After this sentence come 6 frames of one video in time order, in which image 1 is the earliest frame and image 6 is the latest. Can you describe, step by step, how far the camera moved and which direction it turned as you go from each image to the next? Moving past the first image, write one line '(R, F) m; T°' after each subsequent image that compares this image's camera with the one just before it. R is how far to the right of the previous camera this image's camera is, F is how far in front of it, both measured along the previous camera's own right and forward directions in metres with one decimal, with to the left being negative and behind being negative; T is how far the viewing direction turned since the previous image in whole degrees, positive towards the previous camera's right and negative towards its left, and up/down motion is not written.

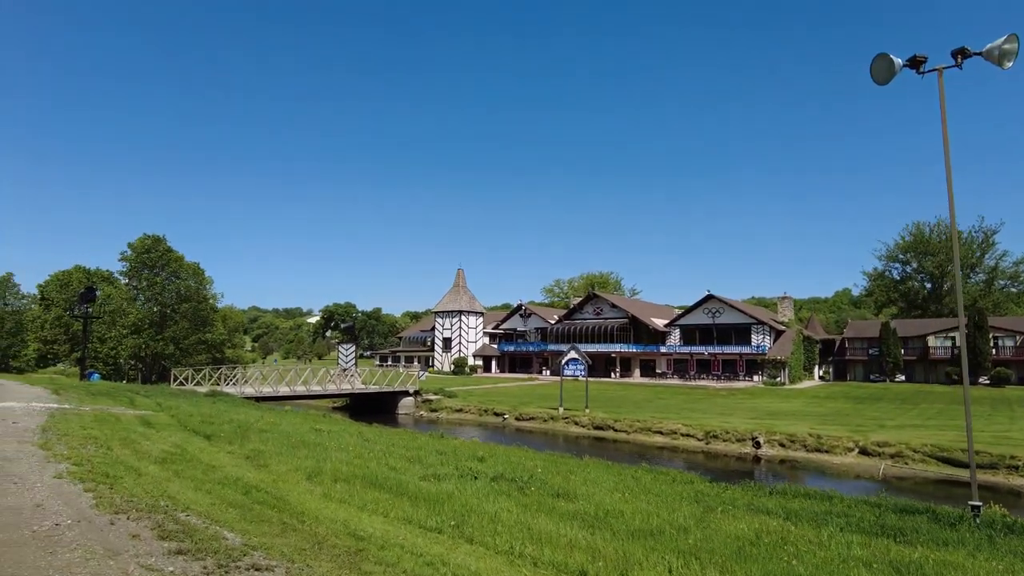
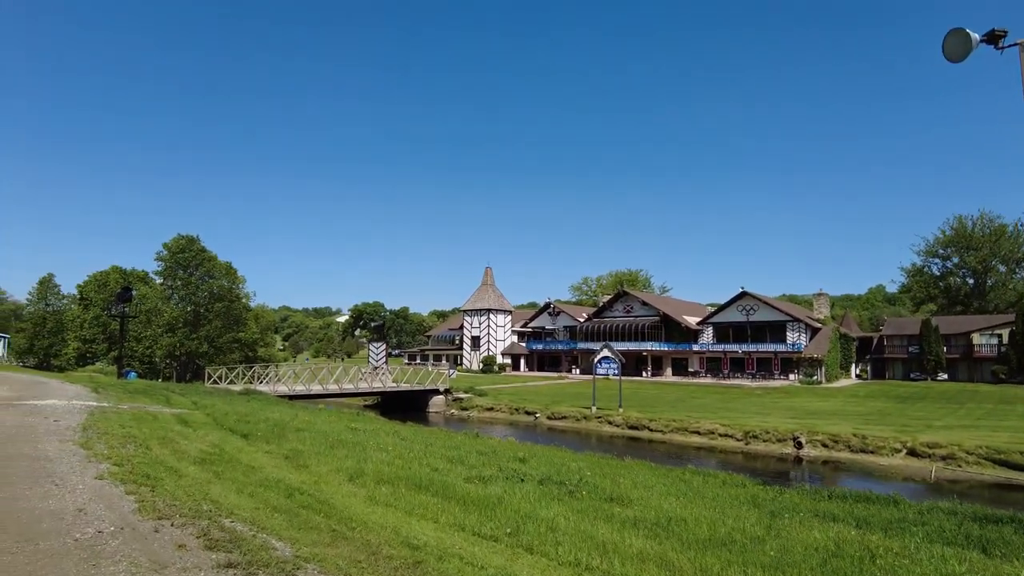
(-0.4, +0.5) m; -2°
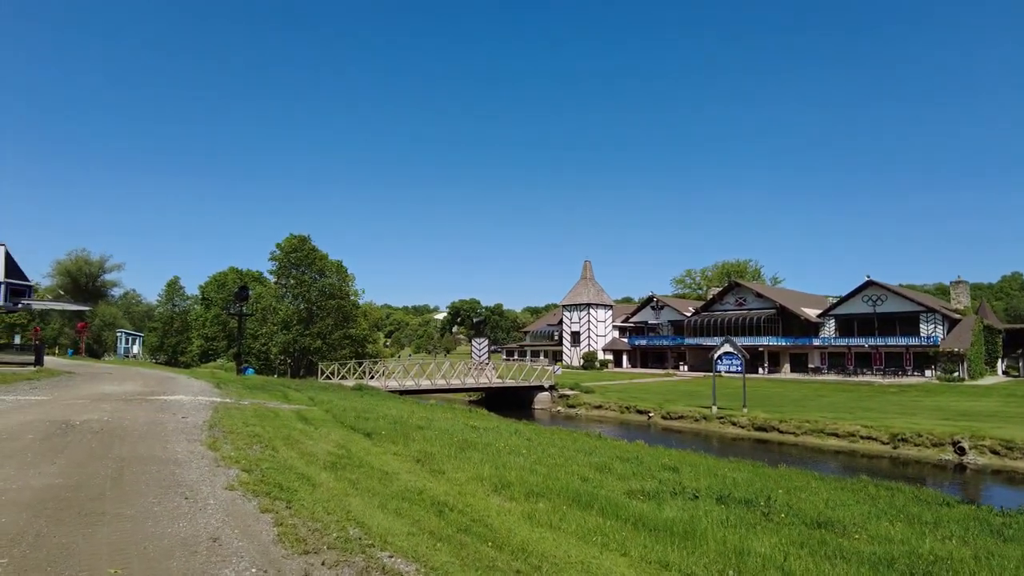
(-1.1, +1.5) m; -8°
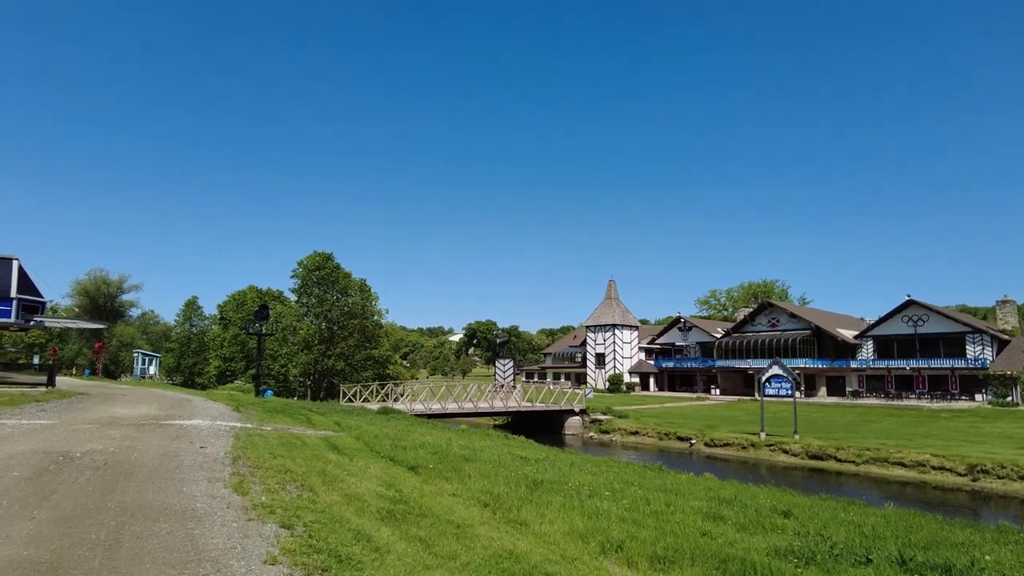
(-1.1, +1.9) m; -1°
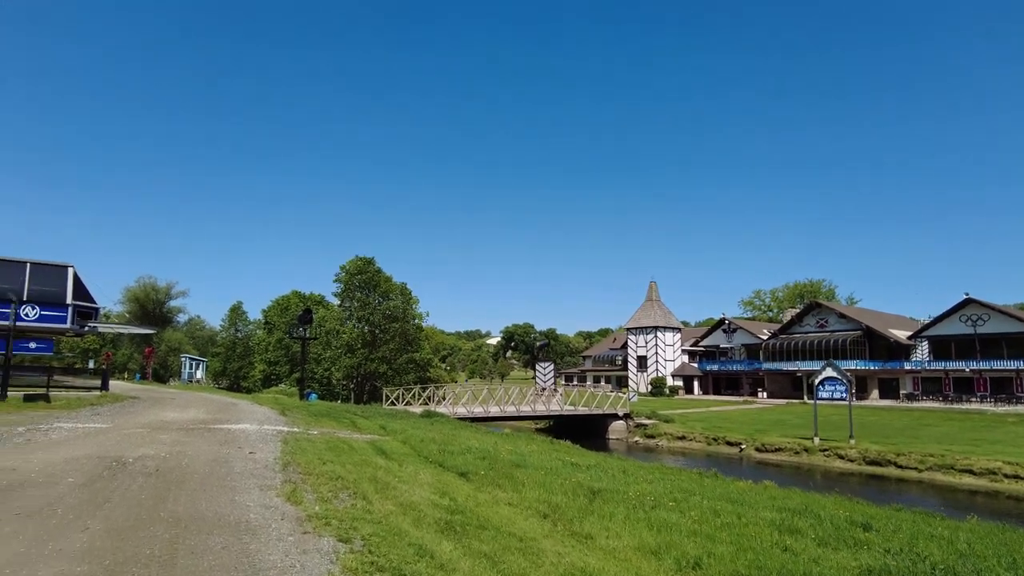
(-0.3, +0.4) m; -3°
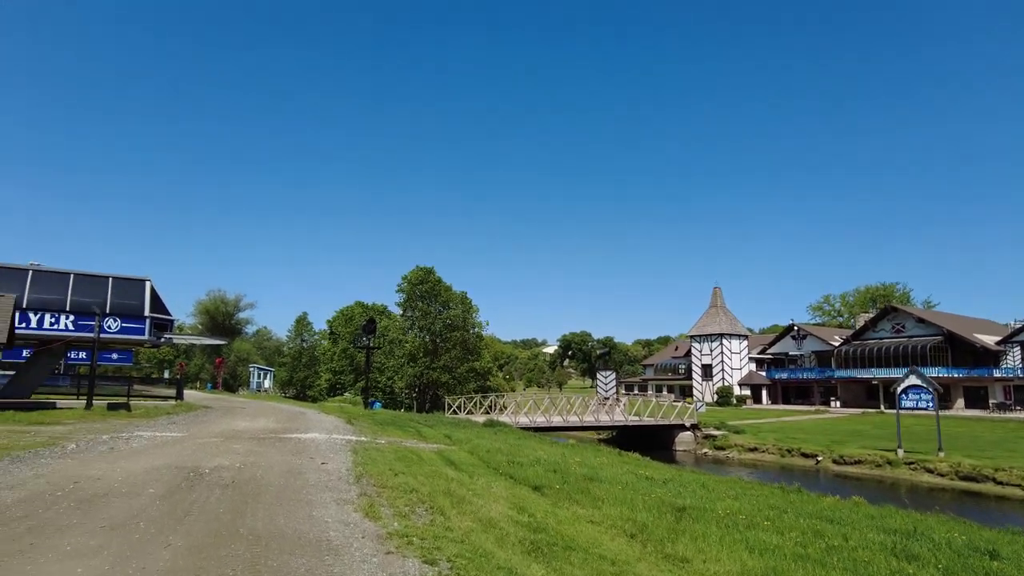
(-0.3, +0.4) m; -5°
